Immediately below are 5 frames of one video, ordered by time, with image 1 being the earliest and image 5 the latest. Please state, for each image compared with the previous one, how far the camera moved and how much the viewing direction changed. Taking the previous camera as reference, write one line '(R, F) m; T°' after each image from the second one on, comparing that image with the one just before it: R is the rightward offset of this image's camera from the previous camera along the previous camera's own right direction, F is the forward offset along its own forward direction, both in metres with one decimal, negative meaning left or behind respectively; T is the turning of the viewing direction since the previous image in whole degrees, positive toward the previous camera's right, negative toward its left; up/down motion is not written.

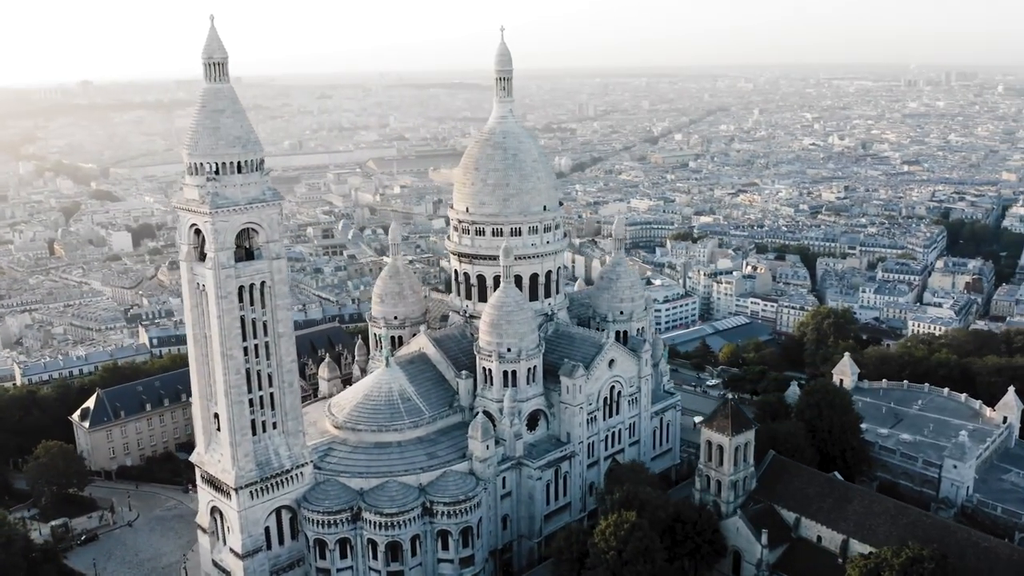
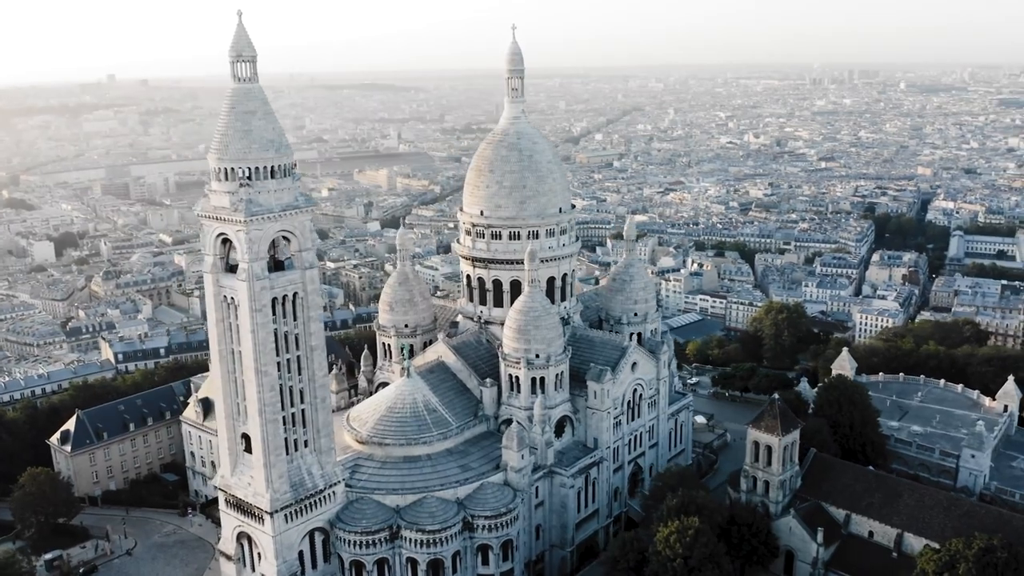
(-6.9, +1.8) m; +6°
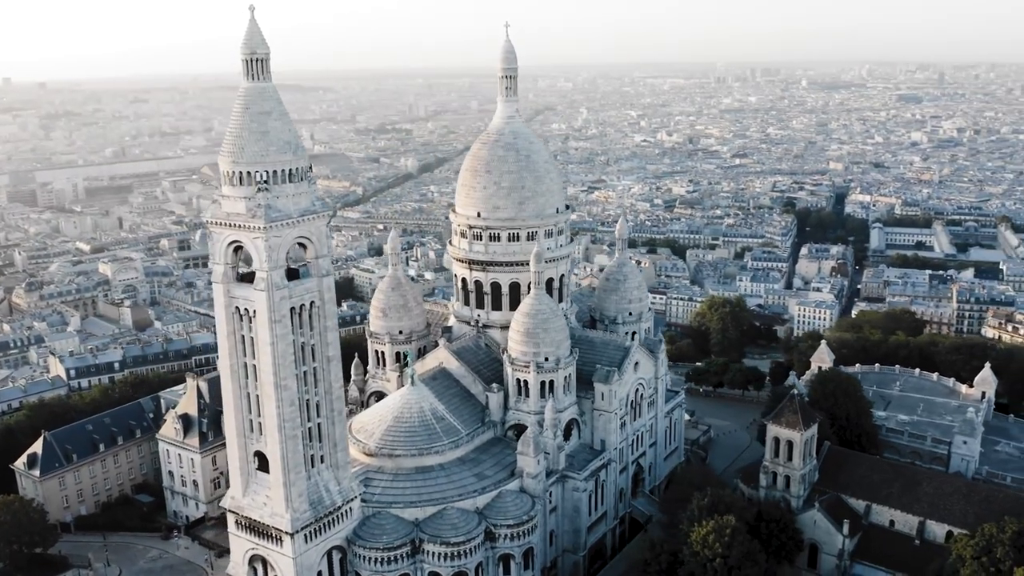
(-5.7, +1.4) m; +6°
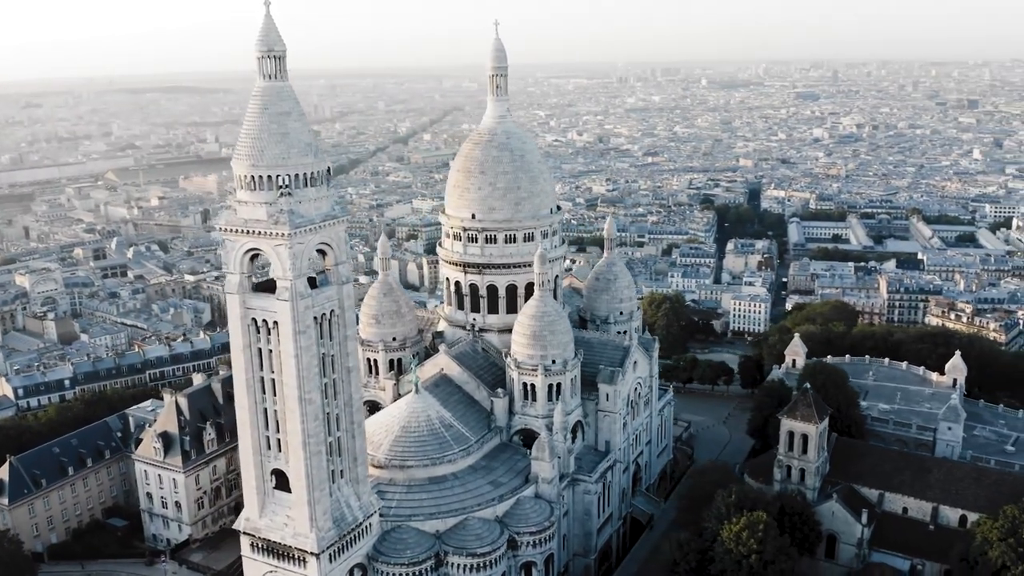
(-5.8, +1.3) m; +6°
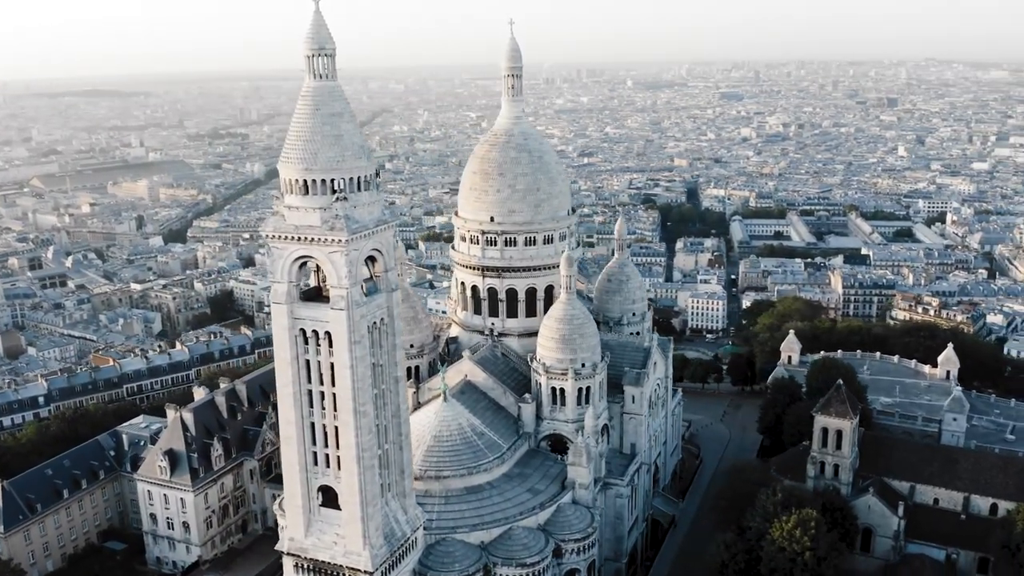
(-5.8, +1.2) m; +5°
